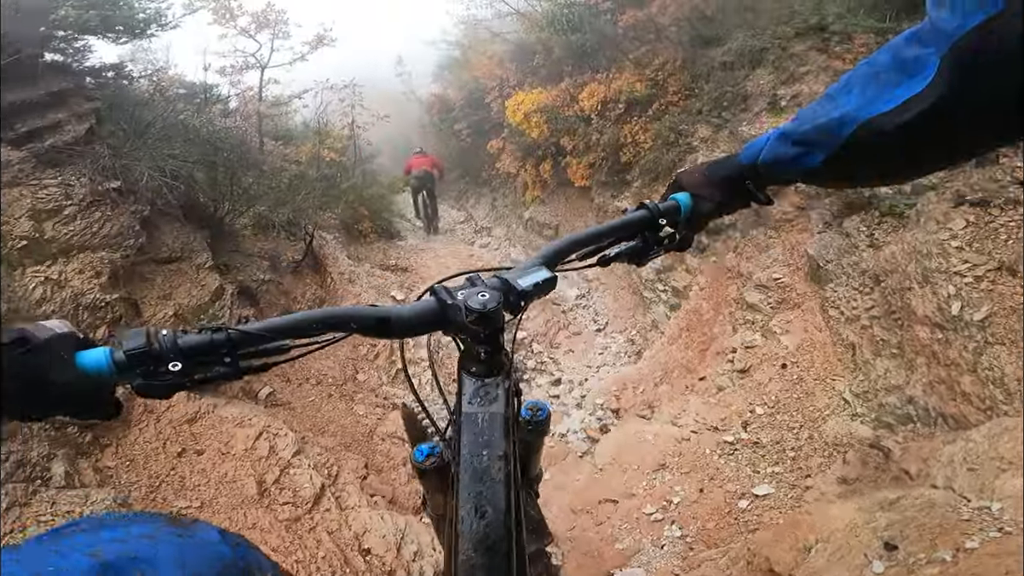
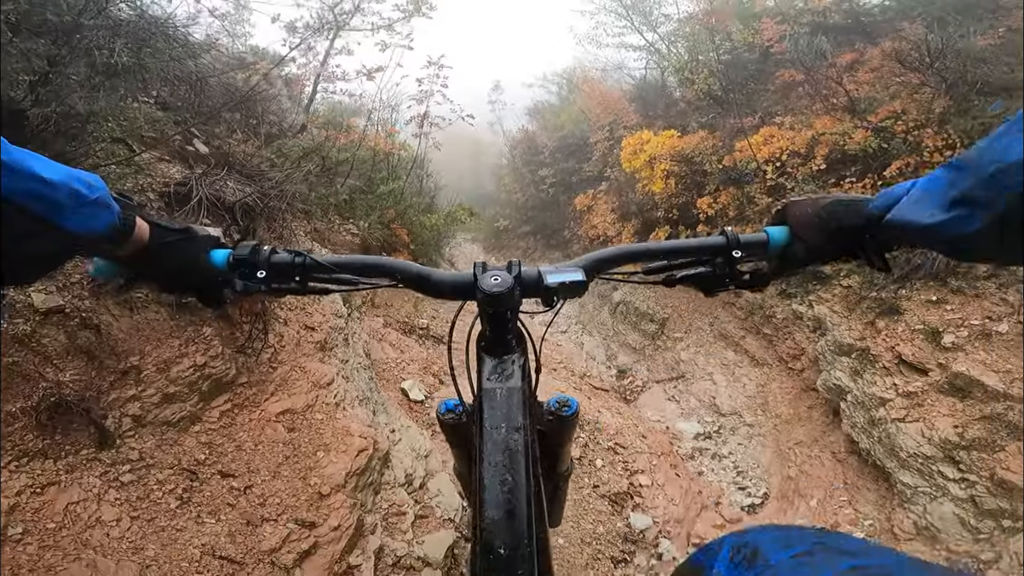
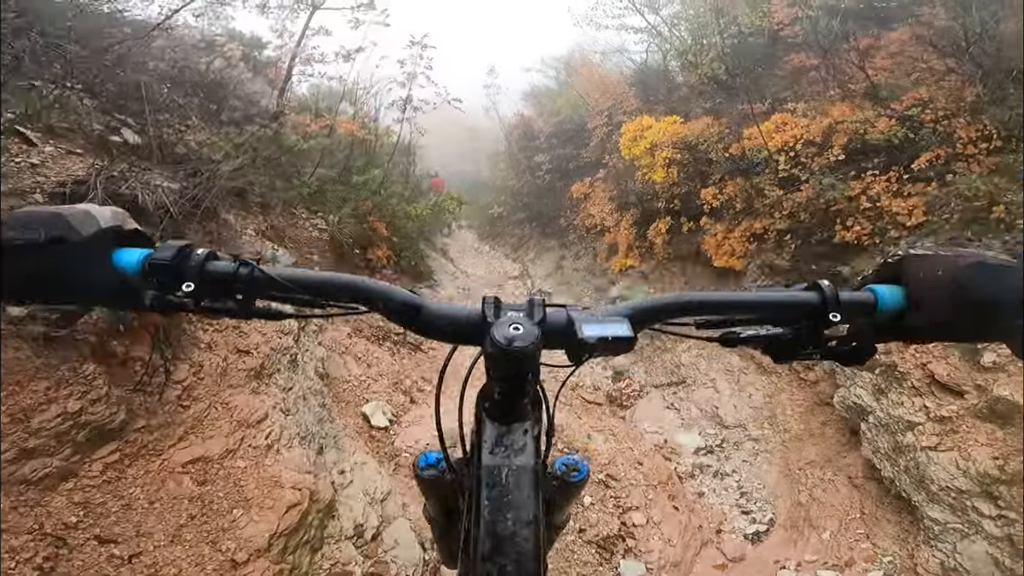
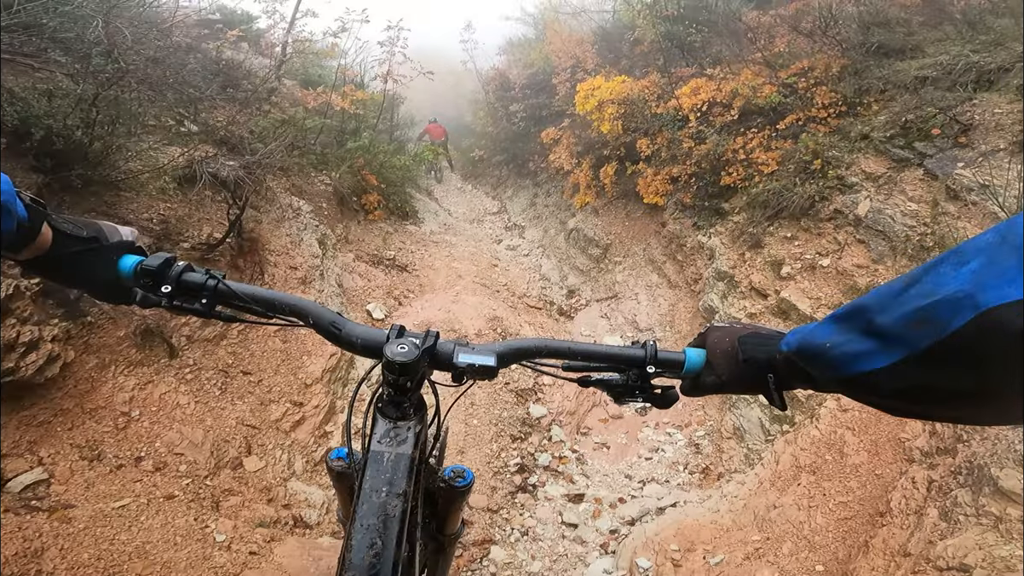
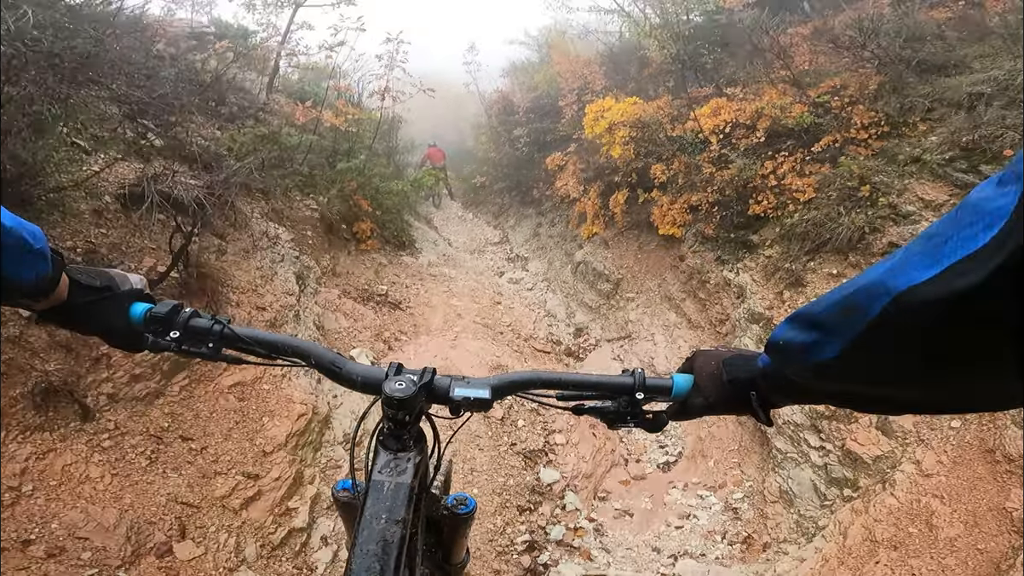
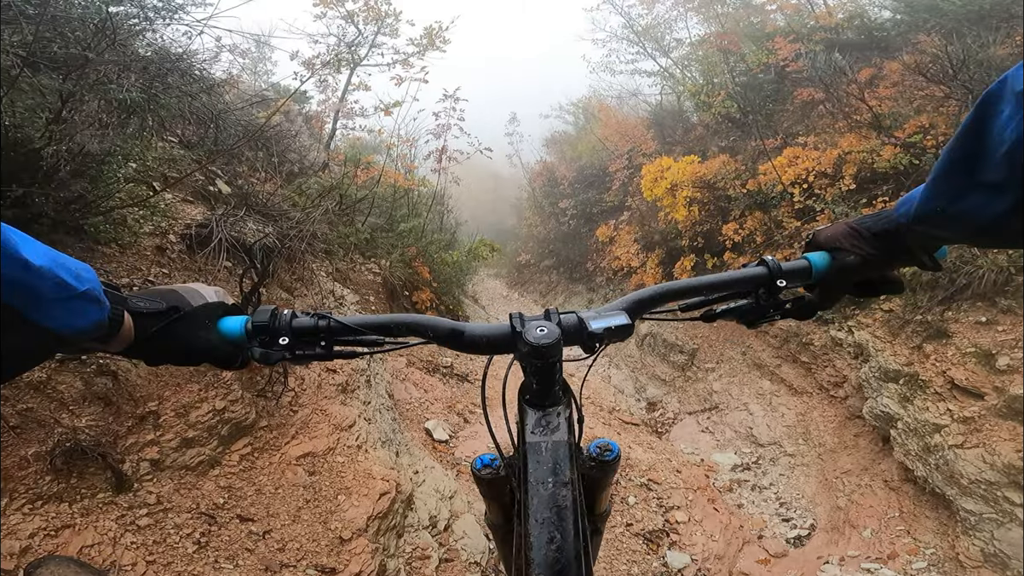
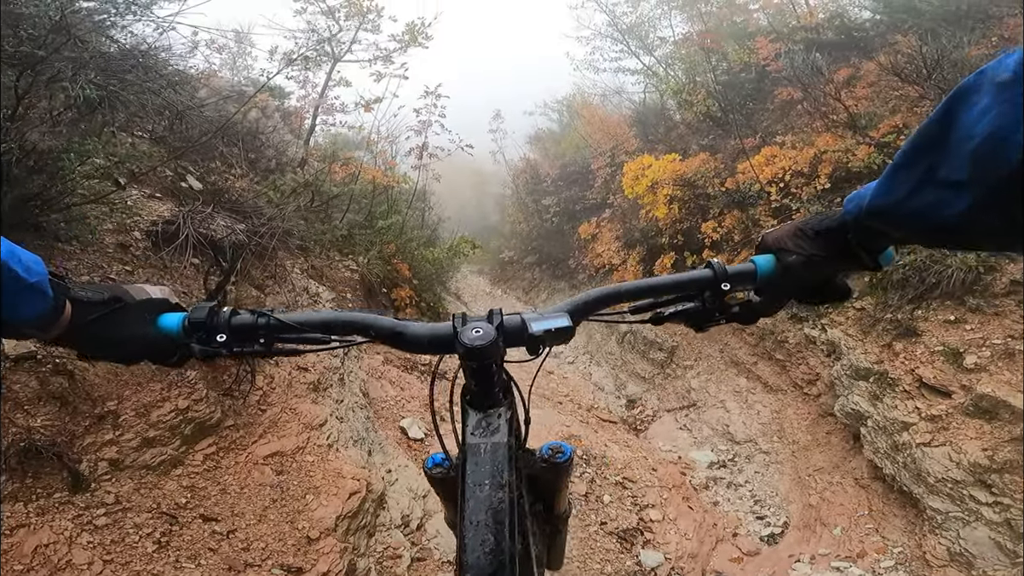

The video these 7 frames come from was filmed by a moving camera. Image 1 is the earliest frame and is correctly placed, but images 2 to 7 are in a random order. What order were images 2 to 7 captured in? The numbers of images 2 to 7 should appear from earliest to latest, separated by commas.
4, 5, 3, 2, 7, 6
